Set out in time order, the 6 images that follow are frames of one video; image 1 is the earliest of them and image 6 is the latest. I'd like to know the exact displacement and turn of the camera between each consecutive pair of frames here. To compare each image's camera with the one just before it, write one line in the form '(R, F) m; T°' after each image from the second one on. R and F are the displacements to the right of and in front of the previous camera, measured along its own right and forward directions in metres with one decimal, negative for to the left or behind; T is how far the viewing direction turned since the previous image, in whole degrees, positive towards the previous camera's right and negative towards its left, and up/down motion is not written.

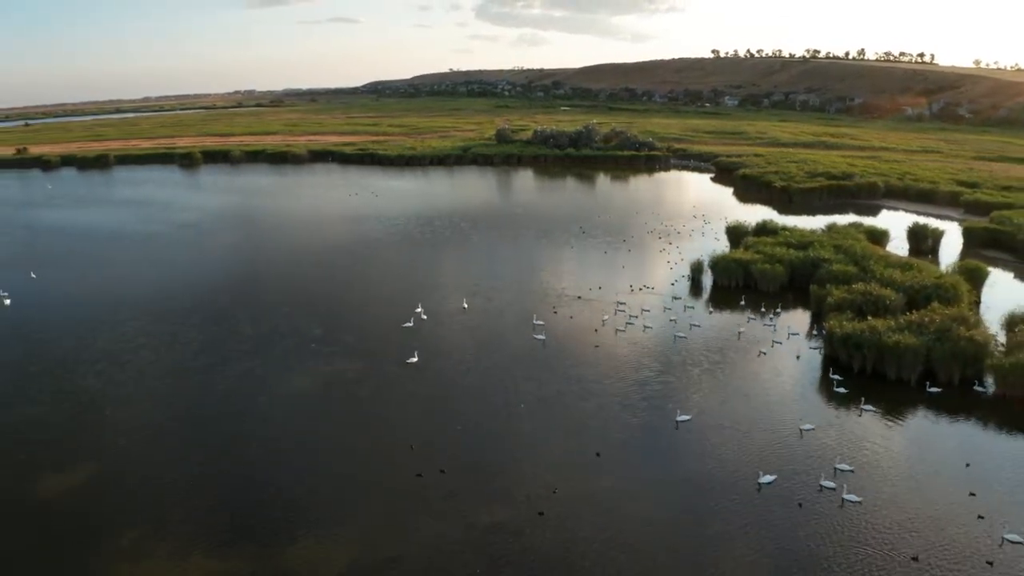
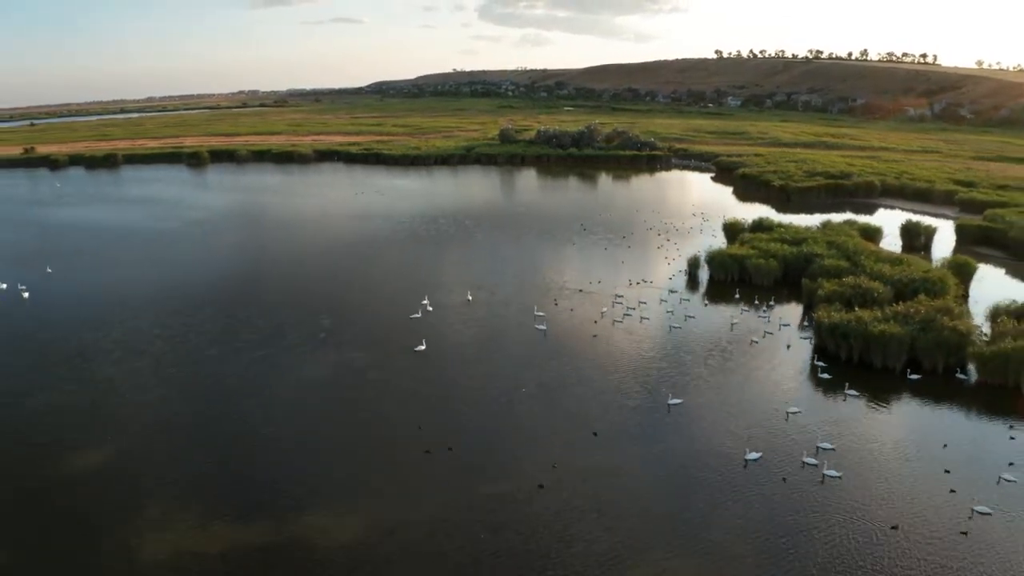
(0.0, -0.9) m; 0°
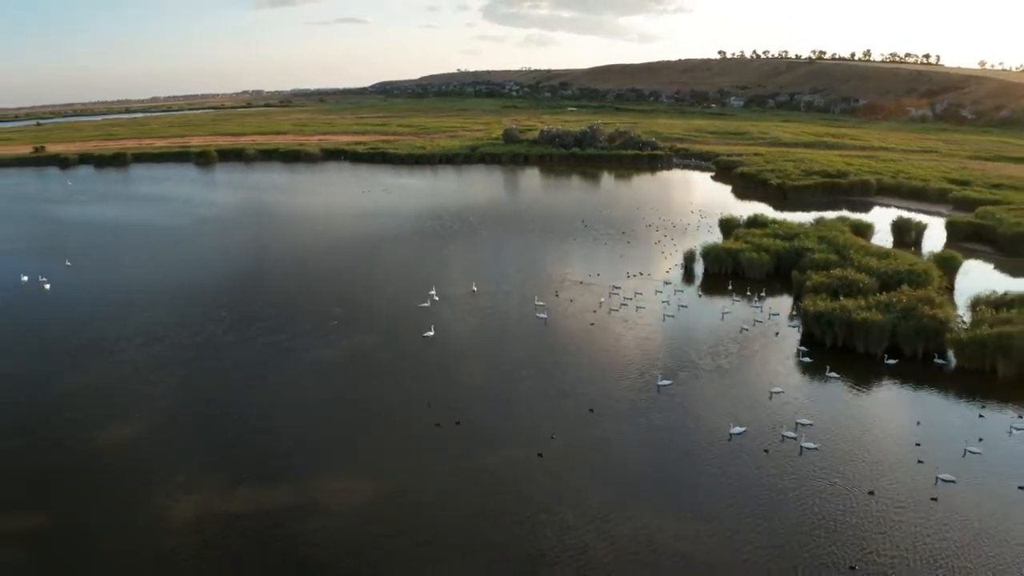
(0.0, -1.1) m; 0°
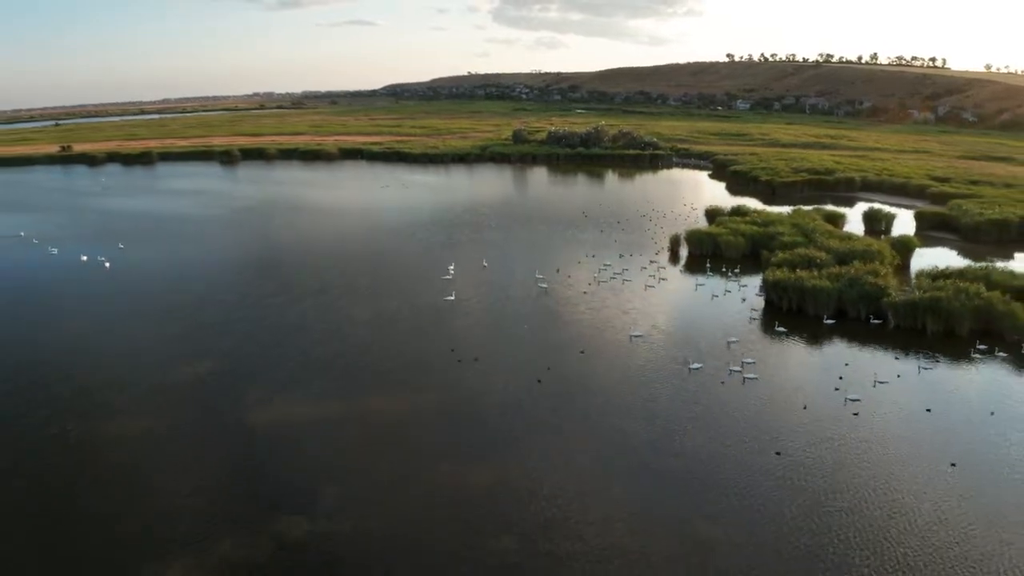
(+0.2, -3.8) m; -1°
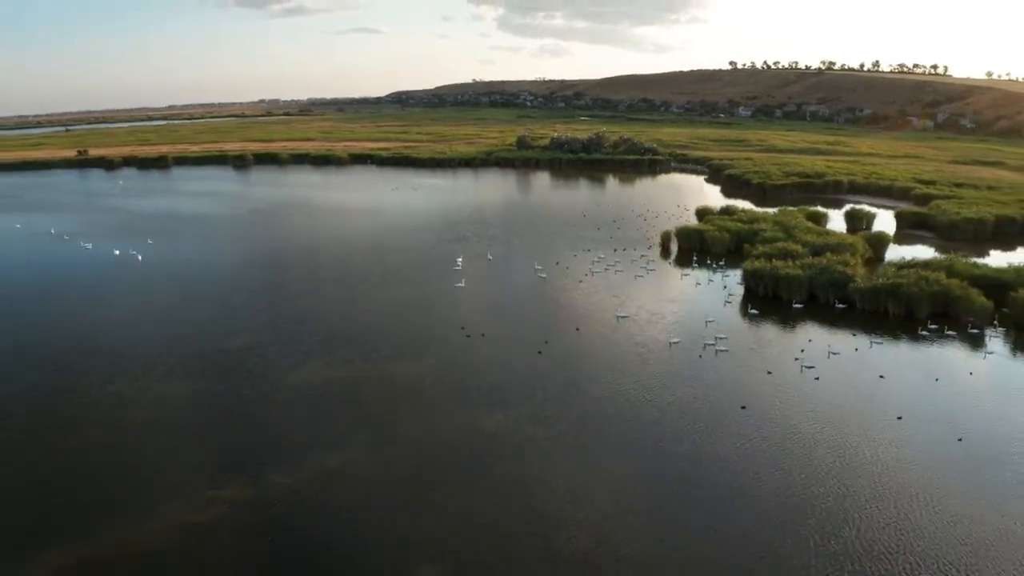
(+0.1, -2.6) m; 0°
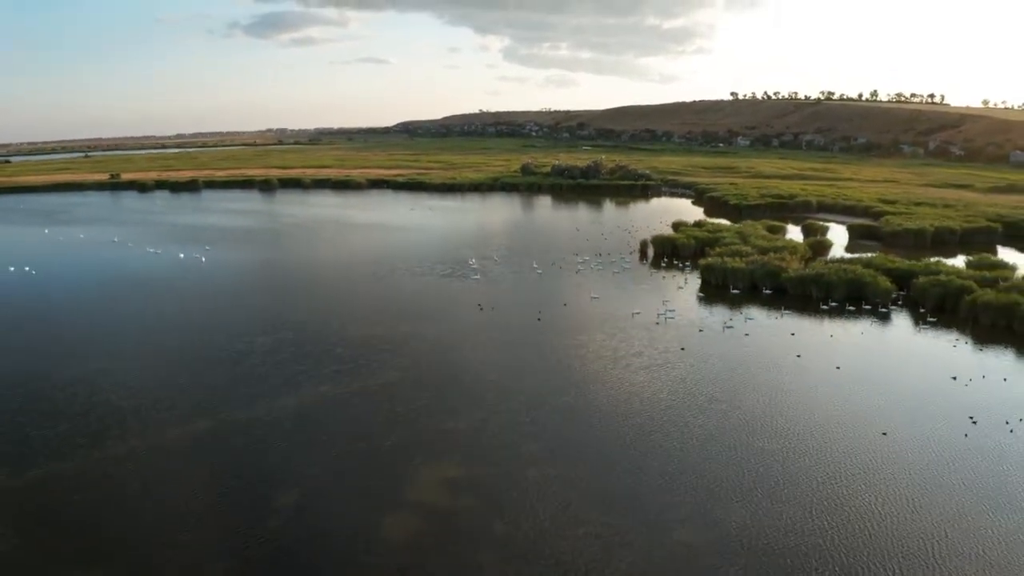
(+0.3, -6.6) m; -1°
